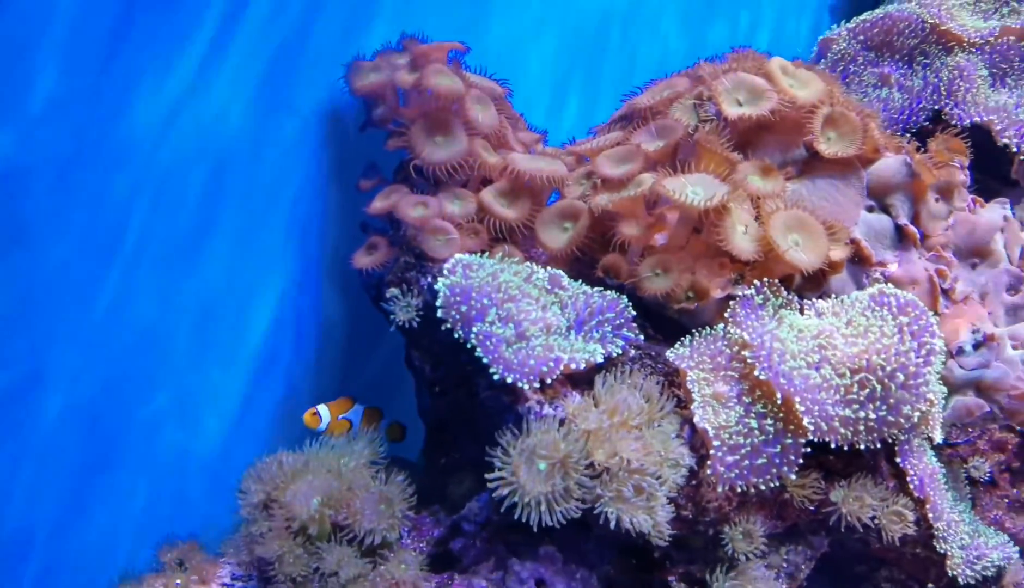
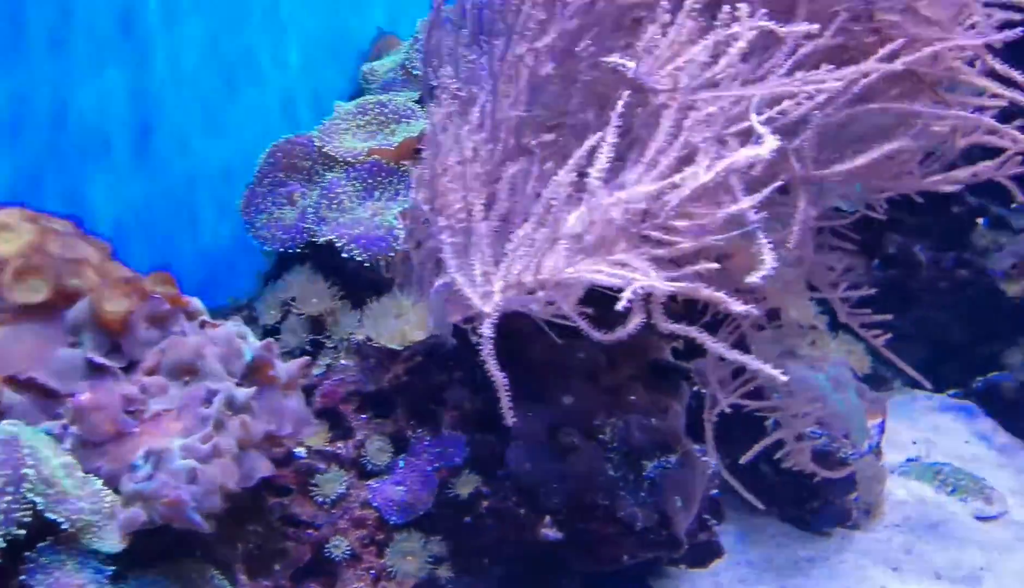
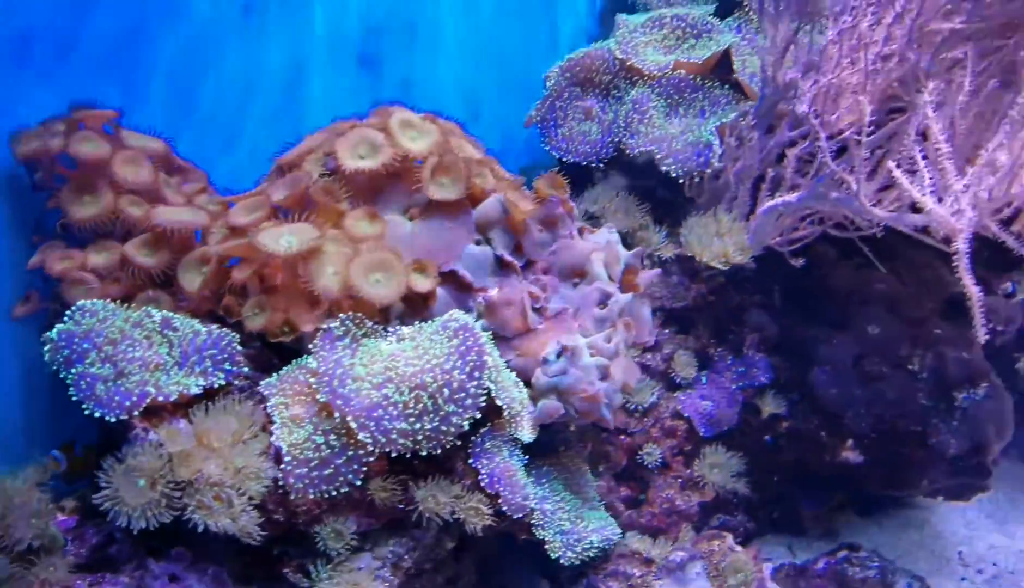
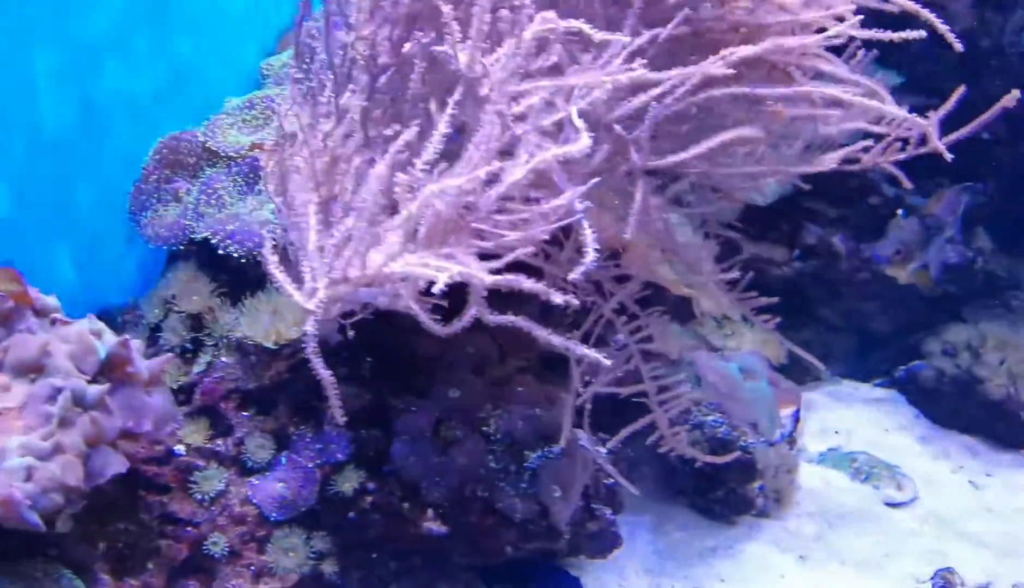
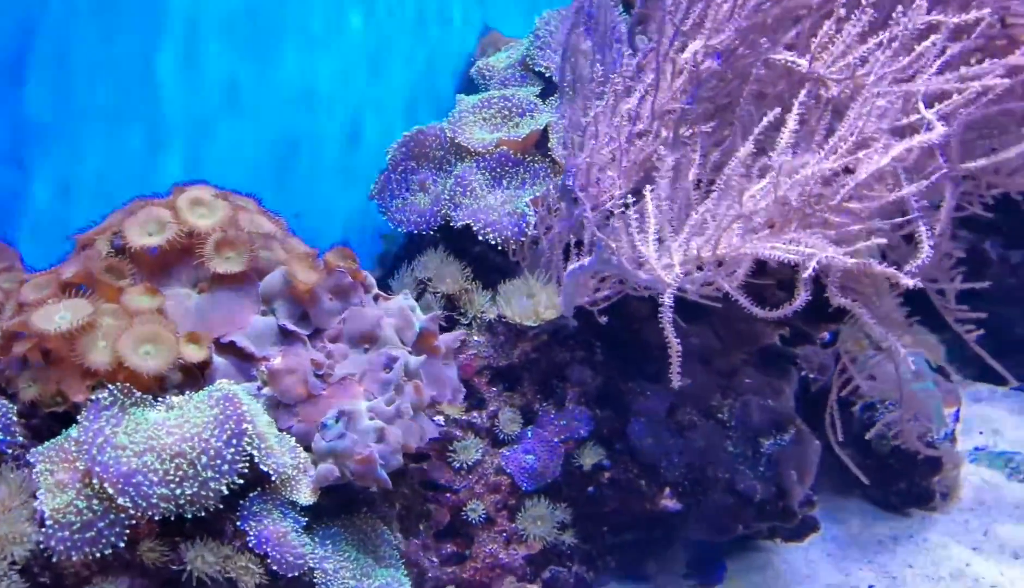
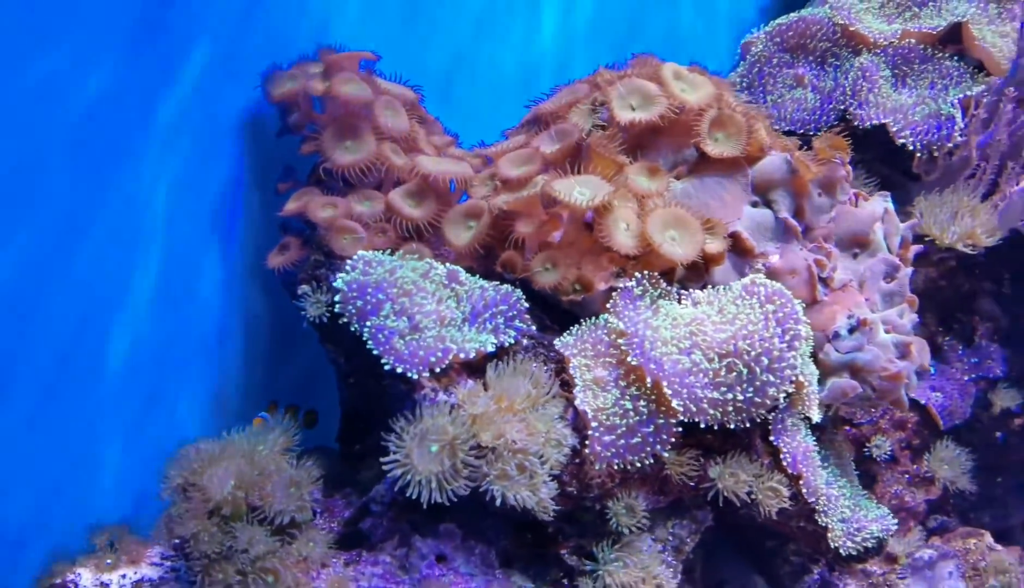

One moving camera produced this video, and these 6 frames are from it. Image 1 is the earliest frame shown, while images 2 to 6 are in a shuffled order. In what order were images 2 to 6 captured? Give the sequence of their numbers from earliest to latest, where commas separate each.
6, 3, 5, 2, 4
